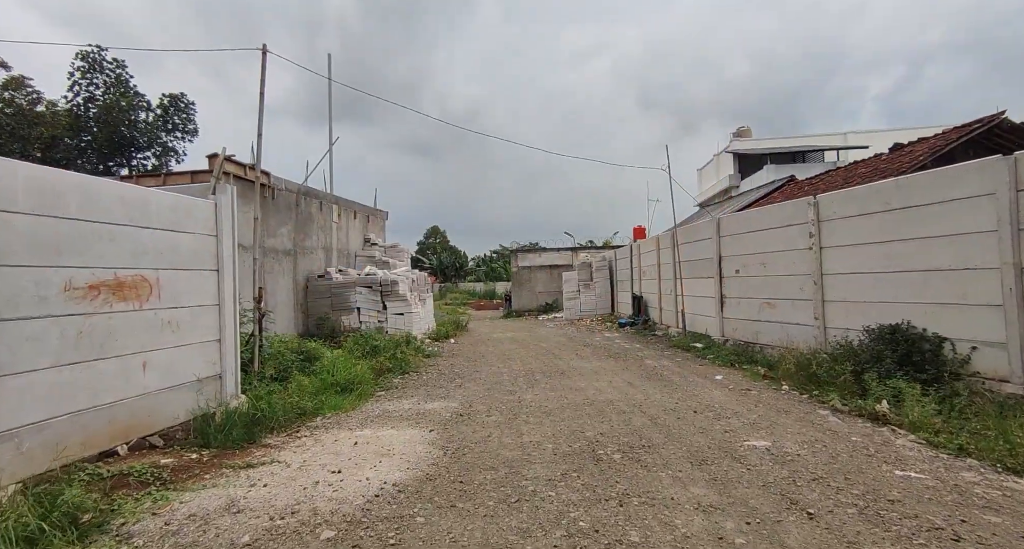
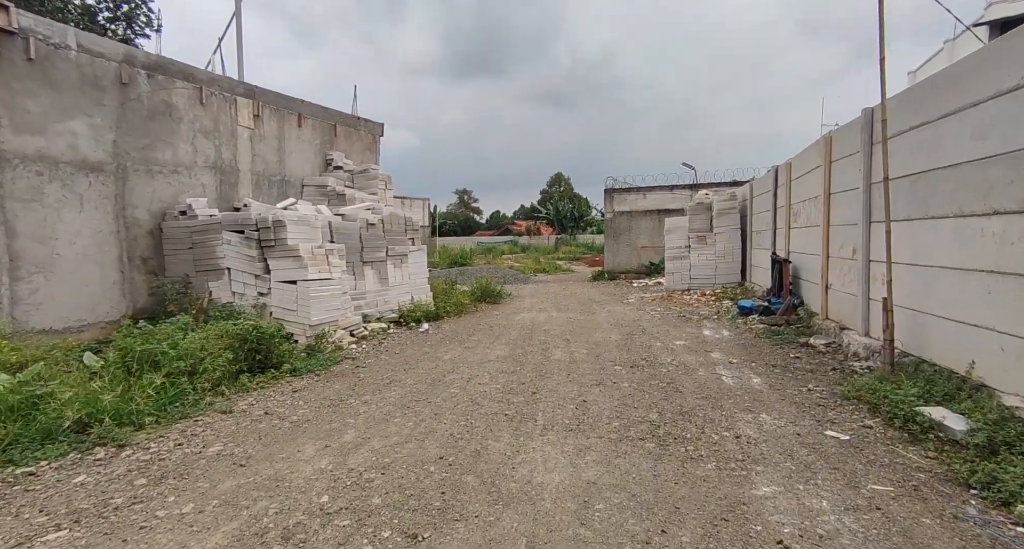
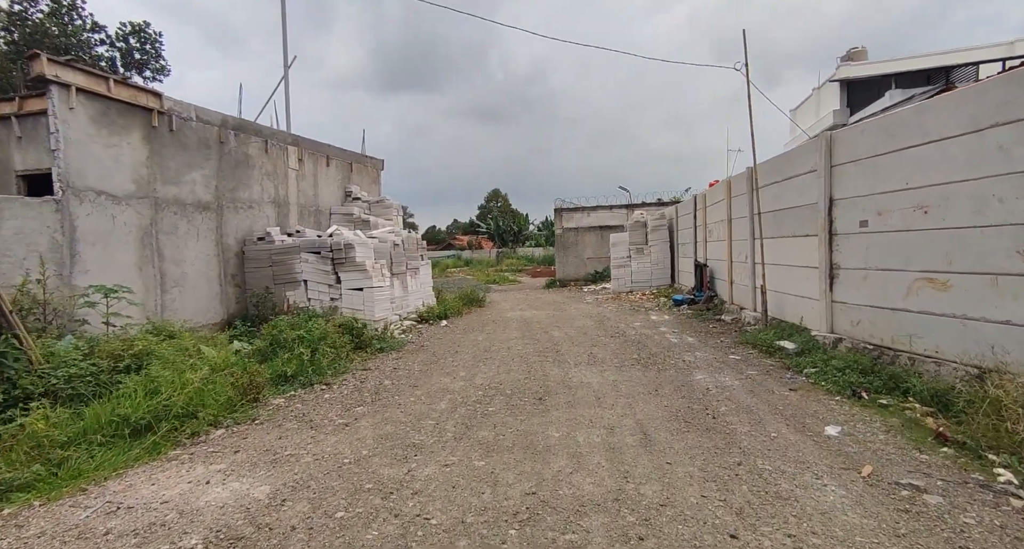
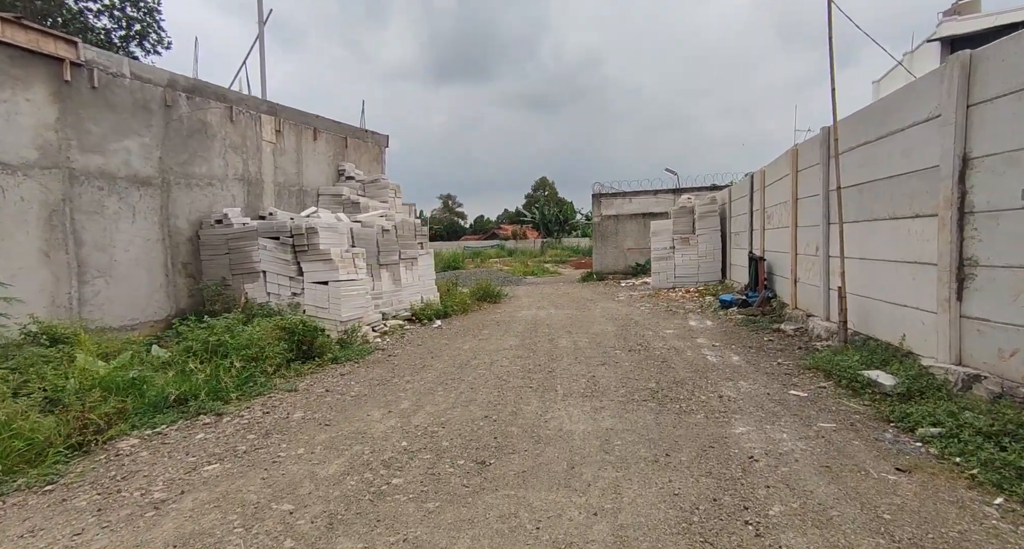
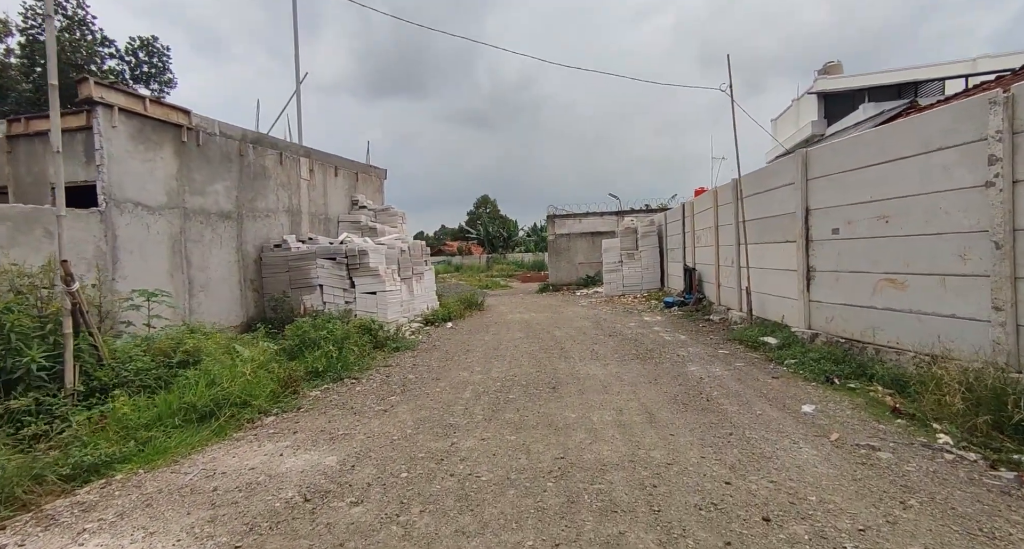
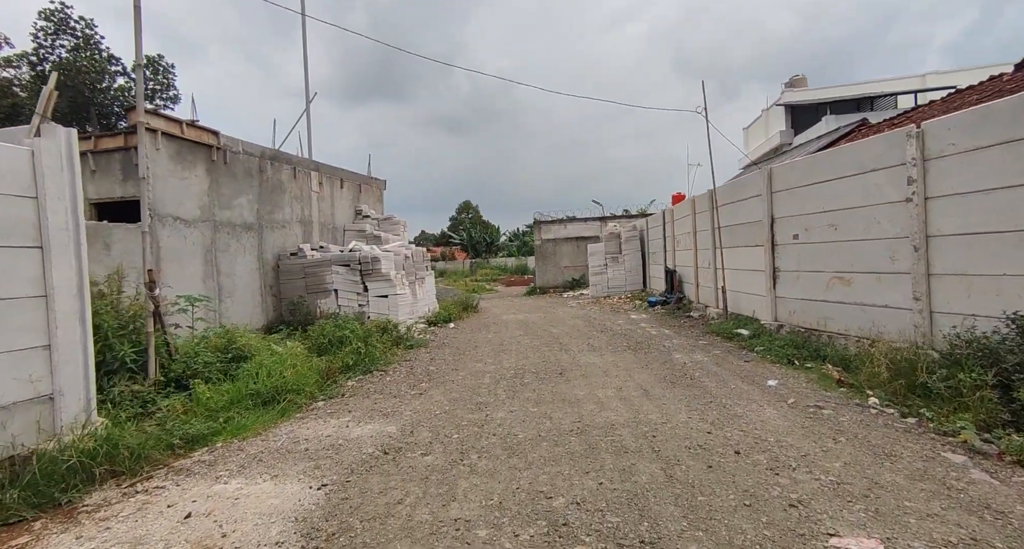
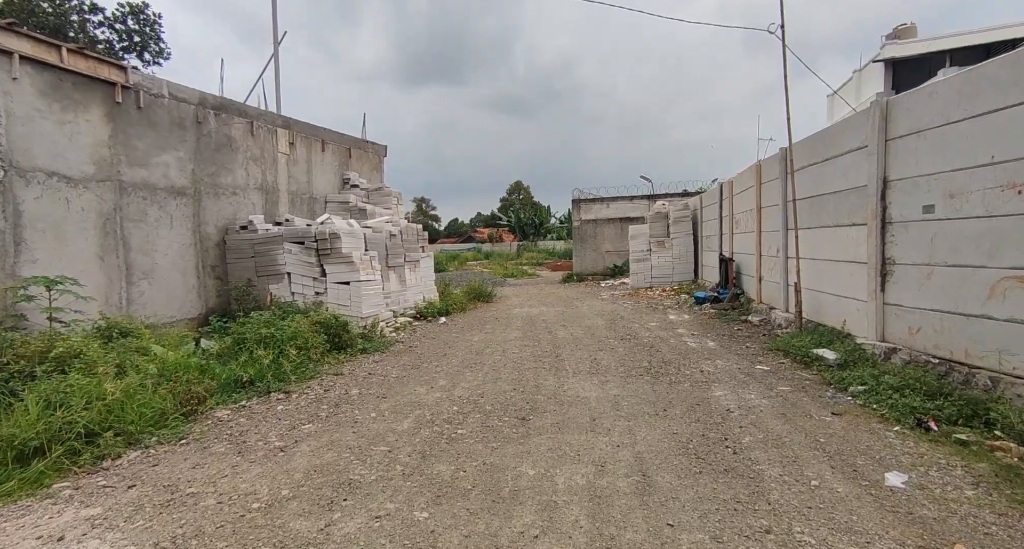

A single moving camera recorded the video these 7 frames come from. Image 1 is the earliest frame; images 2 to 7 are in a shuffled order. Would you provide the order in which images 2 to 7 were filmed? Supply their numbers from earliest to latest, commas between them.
6, 5, 3, 7, 4, 2
